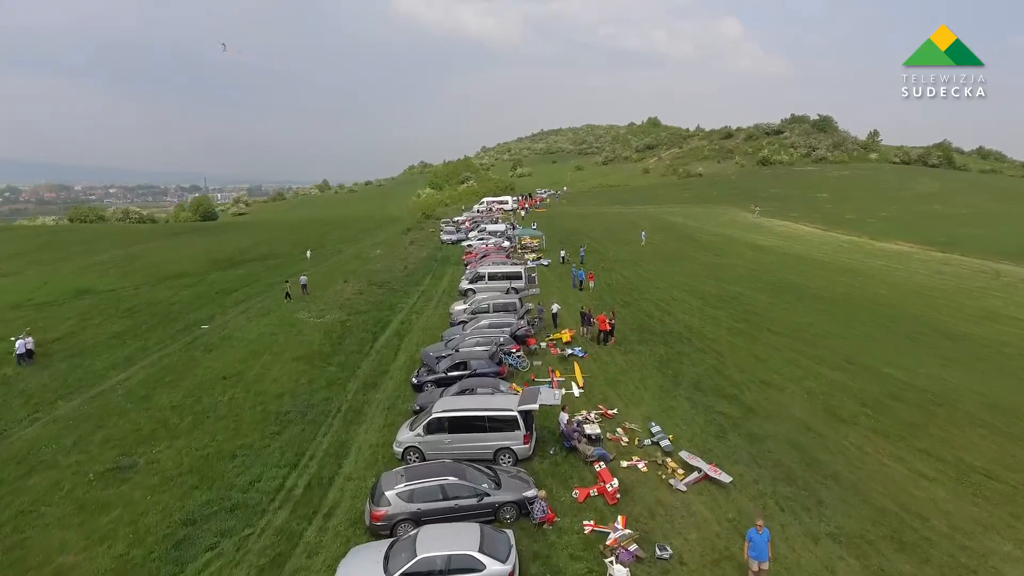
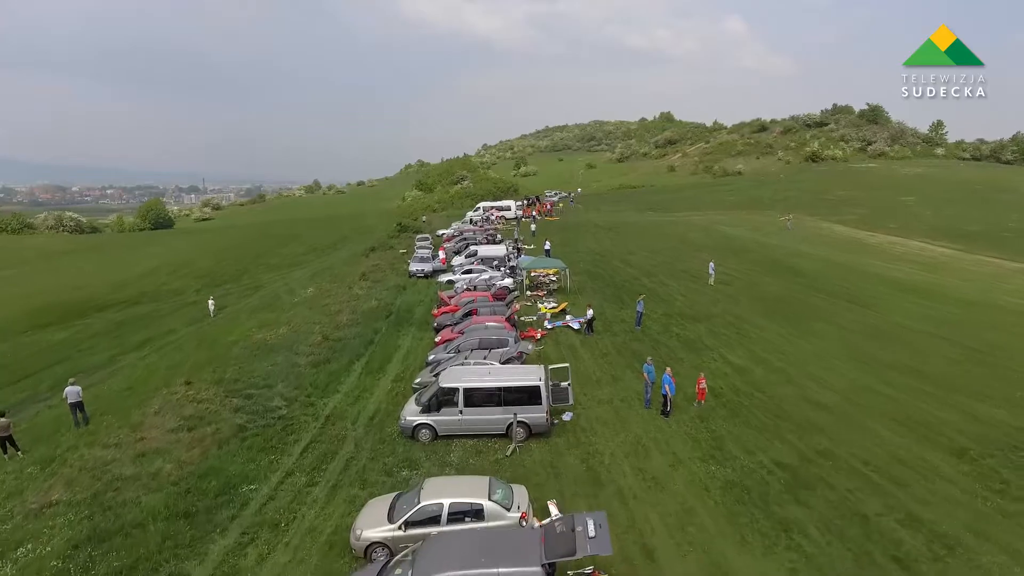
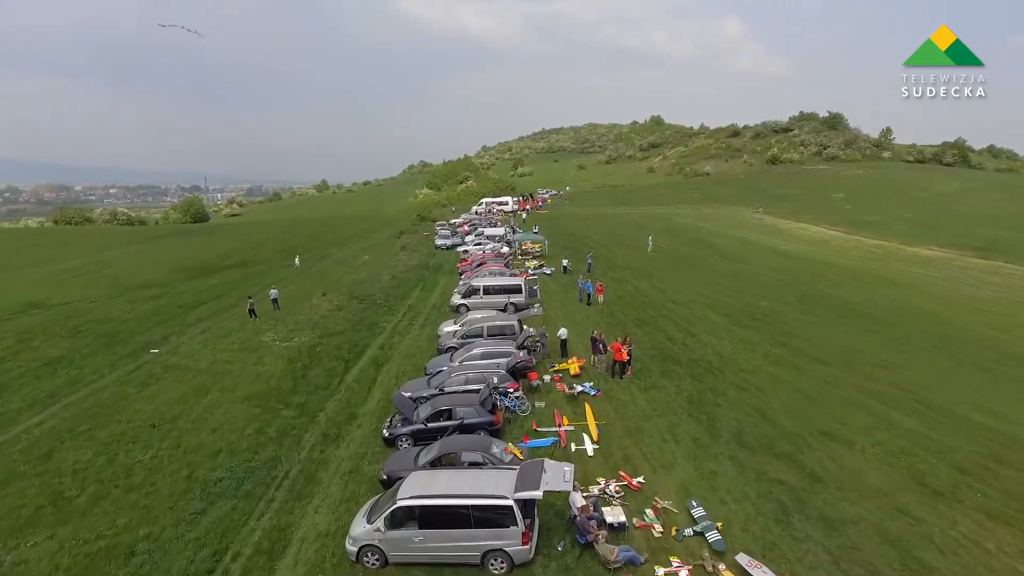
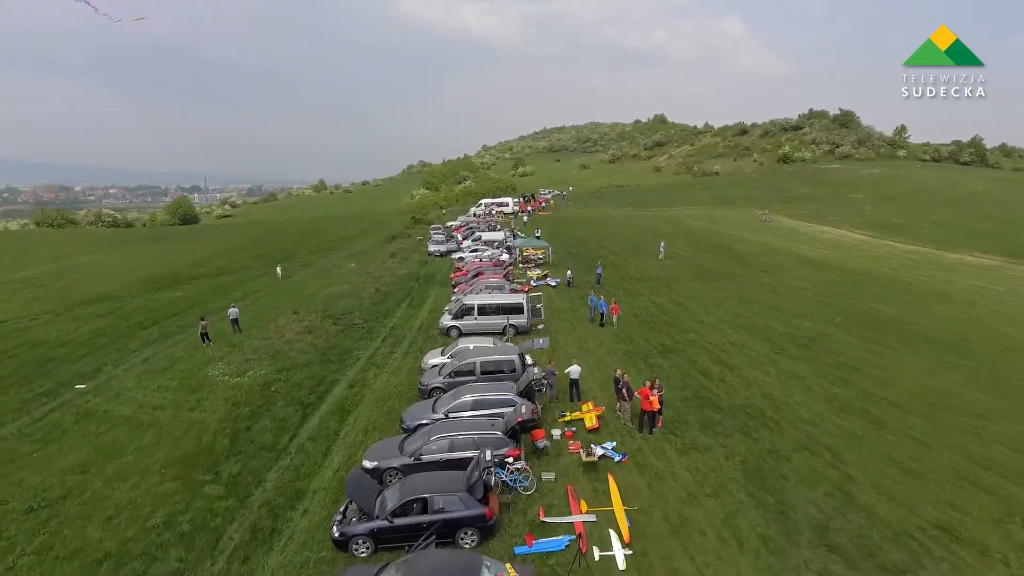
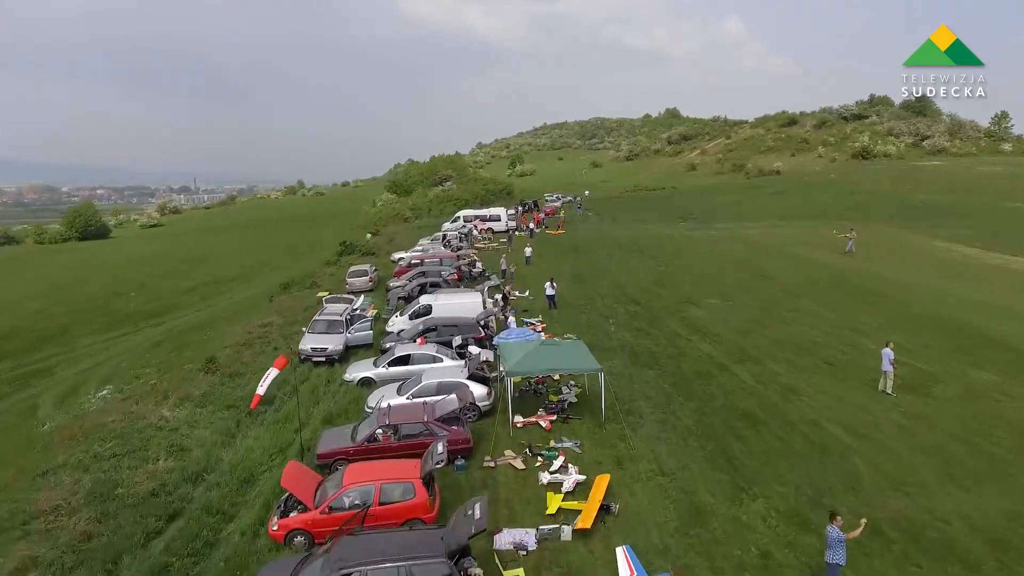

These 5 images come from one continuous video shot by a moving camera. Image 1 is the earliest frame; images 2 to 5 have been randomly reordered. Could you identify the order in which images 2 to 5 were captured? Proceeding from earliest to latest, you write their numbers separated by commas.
3, 4, 2, 5
